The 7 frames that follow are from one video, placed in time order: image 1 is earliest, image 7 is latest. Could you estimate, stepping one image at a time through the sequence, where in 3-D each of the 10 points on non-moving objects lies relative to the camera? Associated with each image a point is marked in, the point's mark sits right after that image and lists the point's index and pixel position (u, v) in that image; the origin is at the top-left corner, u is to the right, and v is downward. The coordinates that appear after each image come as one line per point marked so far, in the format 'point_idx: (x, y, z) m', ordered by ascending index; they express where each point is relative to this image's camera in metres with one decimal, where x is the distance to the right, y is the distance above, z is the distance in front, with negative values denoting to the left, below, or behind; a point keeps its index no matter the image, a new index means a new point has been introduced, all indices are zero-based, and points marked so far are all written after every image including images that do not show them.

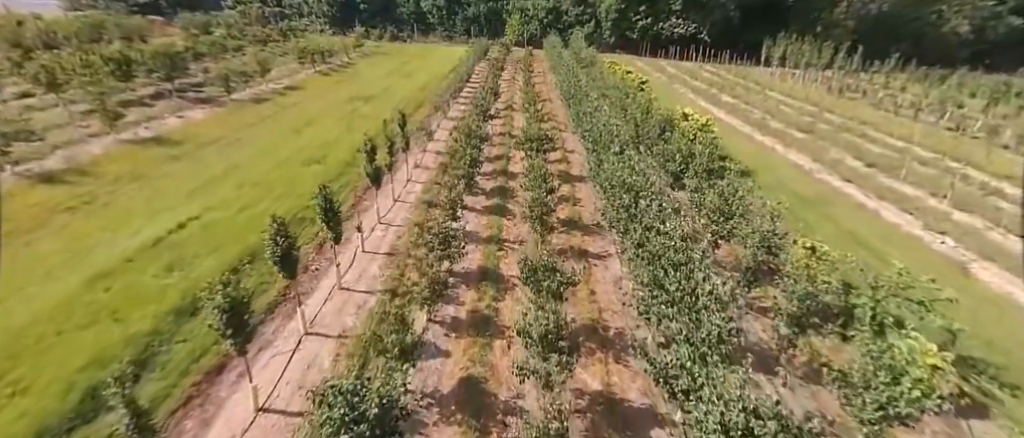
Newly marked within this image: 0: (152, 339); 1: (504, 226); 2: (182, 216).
0: (-8.0, -2.6, +9.9) m
1: (-0.3, -0.3, +17.5) m
2: (-11.5, +0.1, +15.4) m
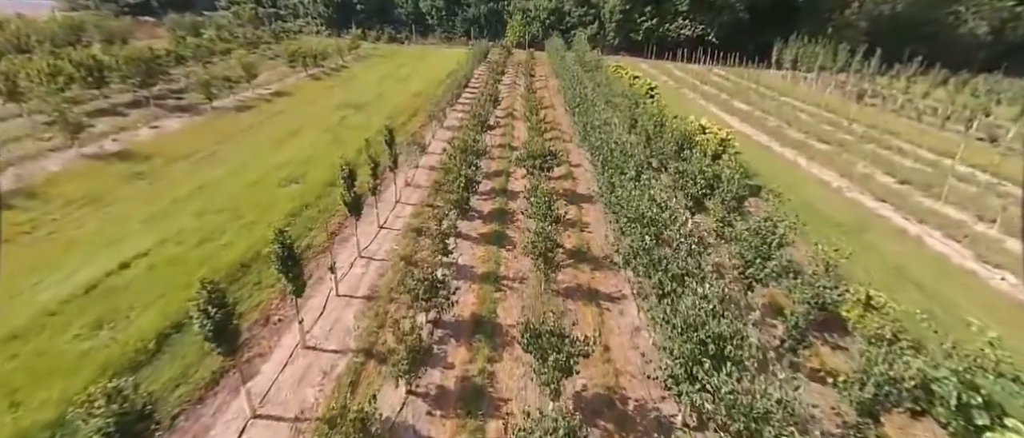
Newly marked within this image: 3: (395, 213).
0: (-8.0, -3.7, +7.8) m
1: (-0.3, -1.4, +15.4) m
2: (-11.5, -1.0, +13.3) m
3: (-4.7, +0.2, +17.9) m
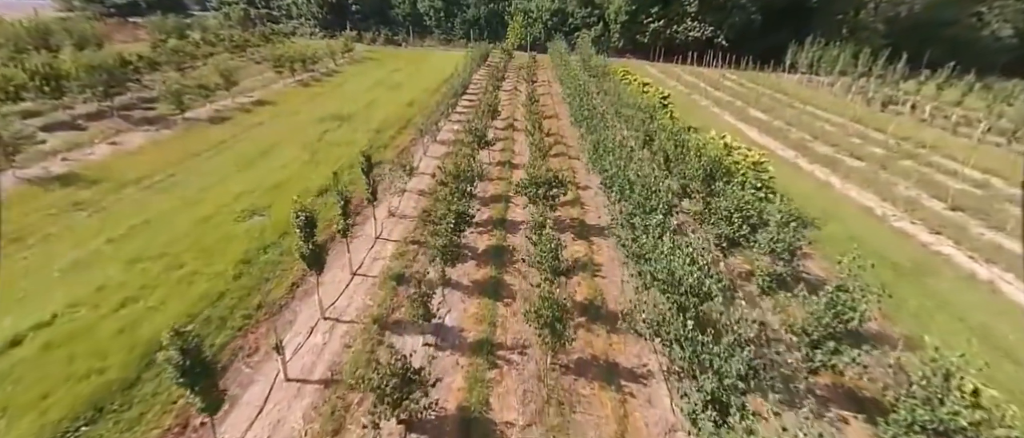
0: (-8.1, -5.1, +5.0) m
1: (-0.4, -2.8, +12.6) m
2: (-11.6, -2.4, +10.6) m
3: (-4.7, -1.2, +15.1) m
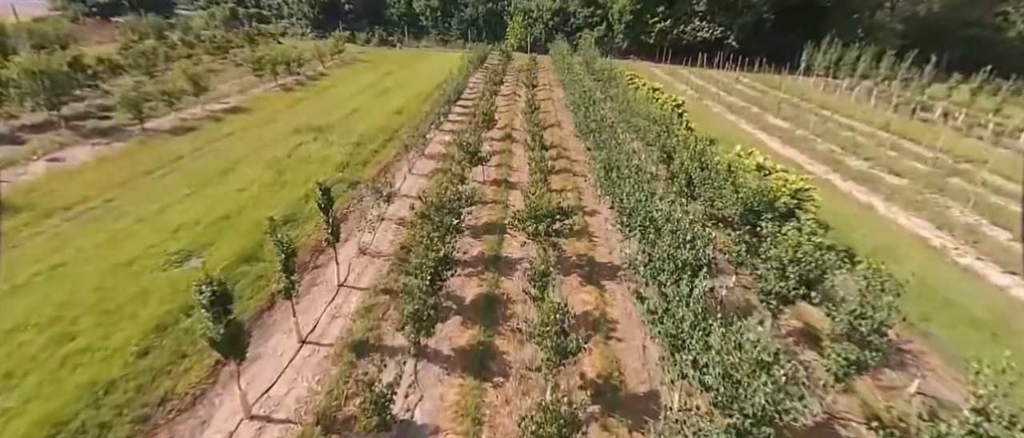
0: (-8.3, -6.4, +2.0) m
1: (-0.5, -4.1, +9.6) m
2: (-11.8, -3.7, +7.6) m
3: (-4.9, -2.5, +12.1) m
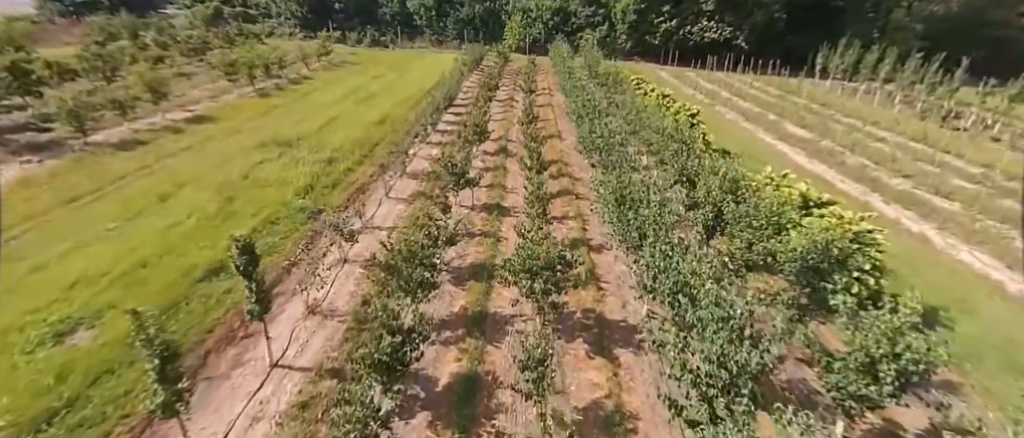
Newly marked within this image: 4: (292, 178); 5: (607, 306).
0: (-8.6, -7.7, -1.1) m
1: (-0.9, -5.4, +6.5) m
2: (-12.1, -5.0, +4.5) m
3: (-5.2, -3.8, +9.0) m
4: (-9.2, +1.7, +18.7) m
5: (+2.8, -2.6, +12.9) m
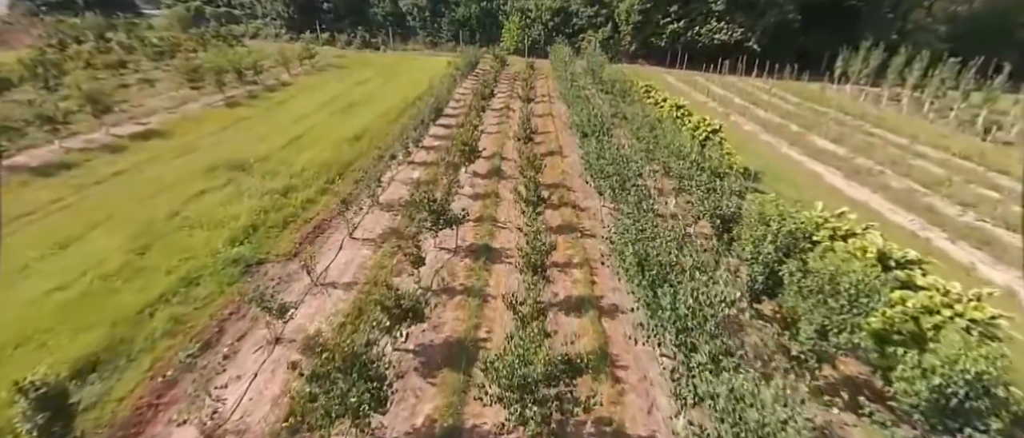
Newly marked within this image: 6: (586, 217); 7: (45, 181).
0: (-9.0, -9.3, -4.6) m
1: (-1.2, -7.0, +3.0) m
2: (-12.4, -6.6, +1.0) m
3: (-5.5, -5.4, +5.5) m
4: (-9.5, +0.1, +15.2) m
5: (+2.5, -4.2, +9.4) m
6: (+3.1, +0.1, +18.3) m
7: (-19.0, +1.4, +18.1) m
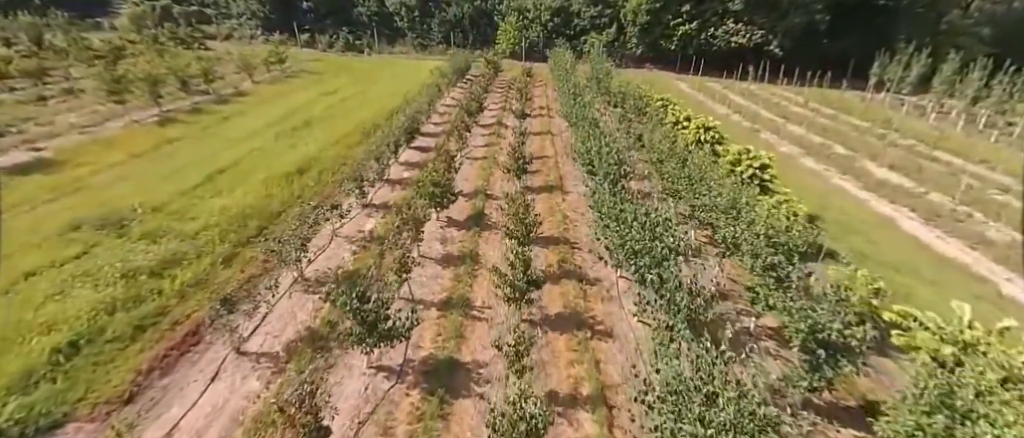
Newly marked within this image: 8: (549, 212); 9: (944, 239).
0: (-9.6, -11.7, -10.0) m
1: (-1.8, -9.5, -2.5) m
2: (-13.0, -9.0, -4.4) m
3: (-6.2, -7.8, 0.0) m
4: (-10.1, -2.3, +9.7) m
5: (+1.8, -6.6, +4.0) m
6: (+2.5, -2.3, +12.9) m
7: (-19.6, -0.9, +12.7) m
8: (+1.4, +0.3, +17.8) m
9: (+17.4, -0.6, +18.1) m
